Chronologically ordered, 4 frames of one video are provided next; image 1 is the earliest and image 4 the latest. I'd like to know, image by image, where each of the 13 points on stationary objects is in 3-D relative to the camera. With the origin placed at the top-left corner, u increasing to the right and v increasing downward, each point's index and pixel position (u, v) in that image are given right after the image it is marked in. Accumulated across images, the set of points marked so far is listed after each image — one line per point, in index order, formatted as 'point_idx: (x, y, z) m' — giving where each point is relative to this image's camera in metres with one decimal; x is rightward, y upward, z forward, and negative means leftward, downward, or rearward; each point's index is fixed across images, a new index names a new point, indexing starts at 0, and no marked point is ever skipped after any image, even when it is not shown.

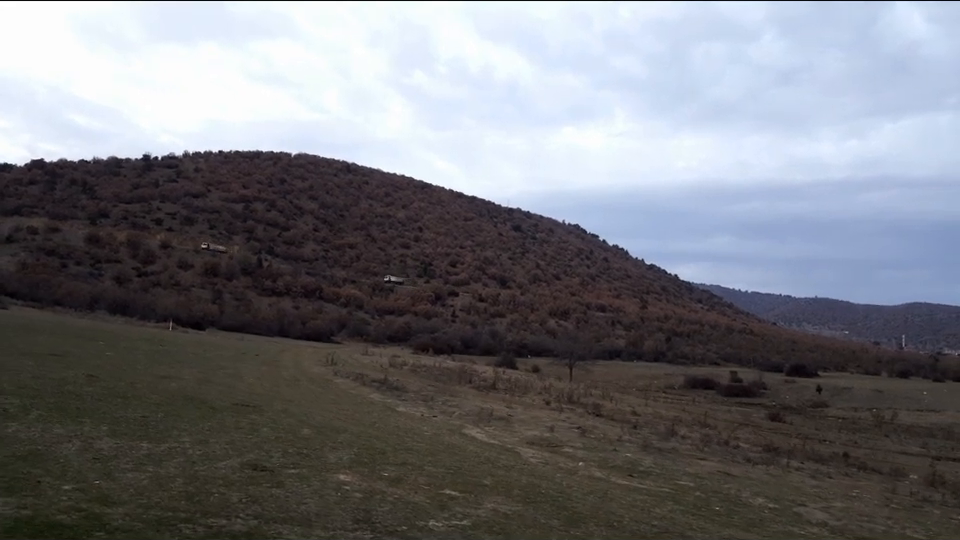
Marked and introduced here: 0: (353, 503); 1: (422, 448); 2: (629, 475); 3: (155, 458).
0: (-0.7, -1.3, +4.5) m
1: (-0.5, -1.7, +7.8) m
2: (+1.4, -1.9, +7.5) m
3: (-2.1, -1.2, +5.1) m
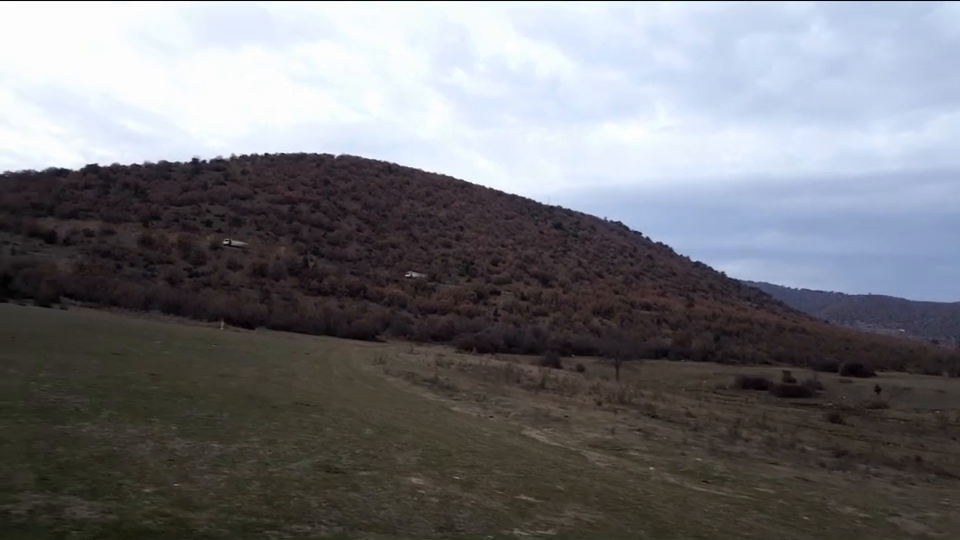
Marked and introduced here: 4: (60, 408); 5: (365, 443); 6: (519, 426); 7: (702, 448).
0: (-0.3, -1.3, +4.3) m
1: (+0.1, -1.7, +7.7) m
2: (+2.0, -1.9, +7.2) m
3: (-1.6, -1.2, +5.1) m
4: (-3.5, -1.1, +6.6) m
5: (-1.0, -1.5, +7.0) m
6: (+0.5, -2.1, +10.7) m
7: (+2.9, -2.3, +10.4) m
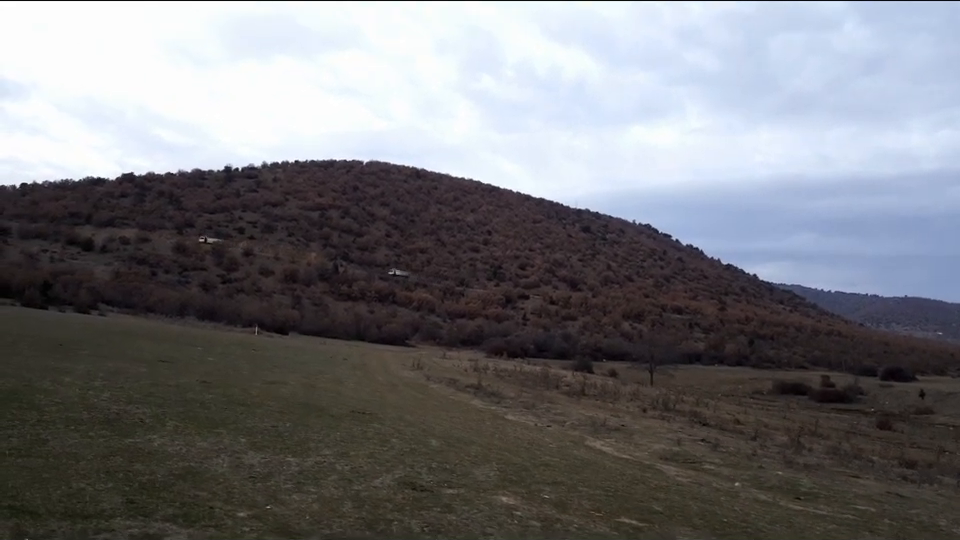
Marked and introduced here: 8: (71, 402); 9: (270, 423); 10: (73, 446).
0: (+0.3, -1.3, +4.0) m
1: (+0.7, -1.8, +7.3) m
2: (+2.7, -1.9, +6.8) m
3: (-1.0, -1.2, +4.8) m
4: (-2.8, -1.2, +6.4) m
5: (-0.3, -1.5, +6.6) m
6: (+1.3, -2.1, +10.3) m
7: (+3.6, -2.3, +9.9) m
8: (-3.6, -1.2, +7.1) m
9: (-2.0, -1.4, +7.5) m
10: (-2.4, -1.0, +4.8) m
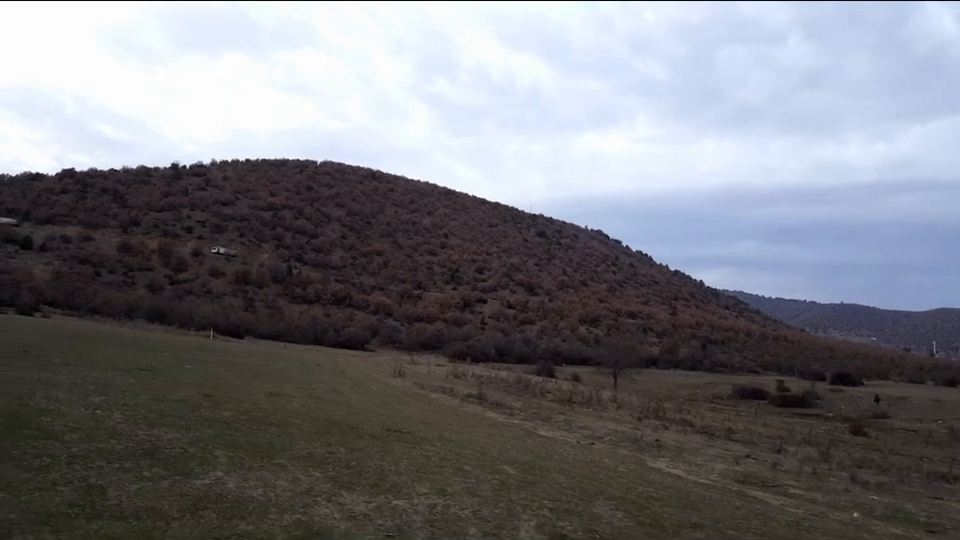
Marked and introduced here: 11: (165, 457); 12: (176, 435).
0: (+1.2, -1.3, +3.1) m
1: (+1.4, -1.8, +6.4) m
2: (+3.4, -2.0, +6.0) m
3: (-0.1, -1.2, +3.8) m
4: (-2.1, -1.2, +5.3) m
5: (+0.4, -1.6, +5.7) m
6: (+1.8, -2.2, +9.4) m
7: (+4.2, -2.4, +9.2) m
8: (-2.9, -1.2, +6.0) m
9: (-1.3, -1.4, +6.4) m
10: (-1.5, -1.0, +3.7) m
11: (-2.0, -1.2, +5.0) m
12: (-2.4, -1.3, +6.1) m
